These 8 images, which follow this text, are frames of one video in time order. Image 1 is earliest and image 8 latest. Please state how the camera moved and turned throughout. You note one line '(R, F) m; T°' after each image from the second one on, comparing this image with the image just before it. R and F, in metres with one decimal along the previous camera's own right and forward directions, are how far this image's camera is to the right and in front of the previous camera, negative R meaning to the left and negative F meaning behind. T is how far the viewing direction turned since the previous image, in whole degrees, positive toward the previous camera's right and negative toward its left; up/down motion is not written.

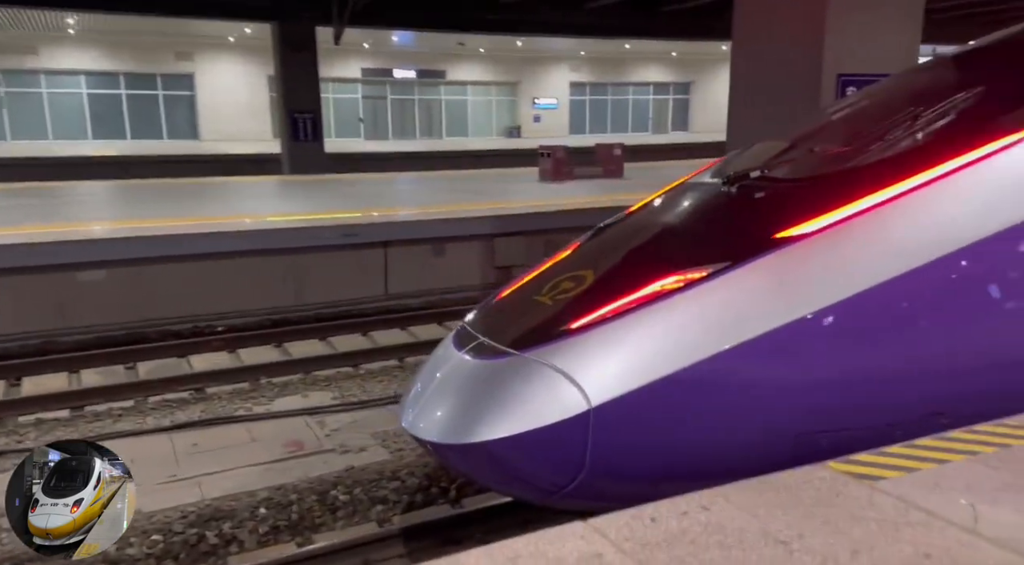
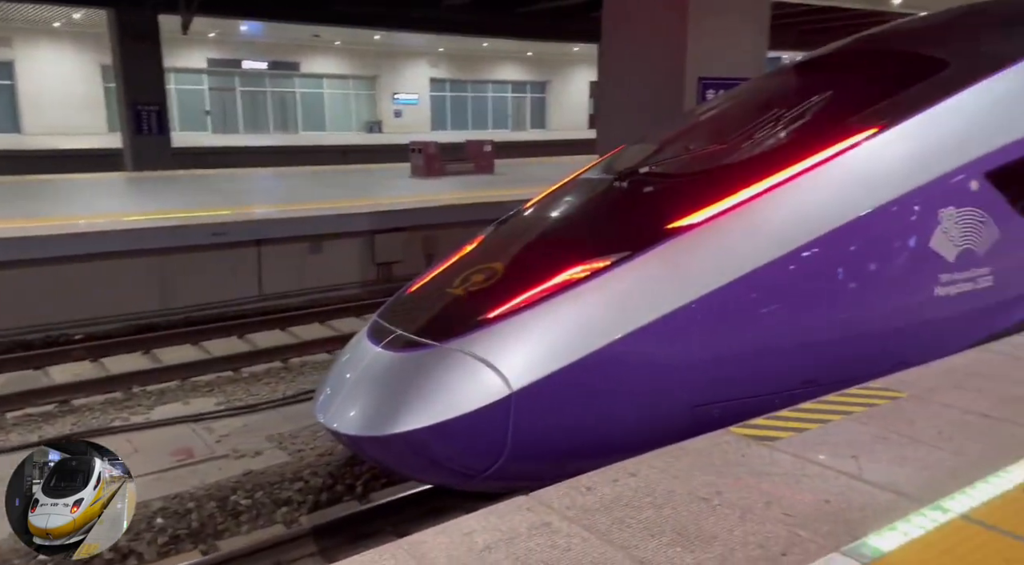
(-0.2, -0.1) m; +11°
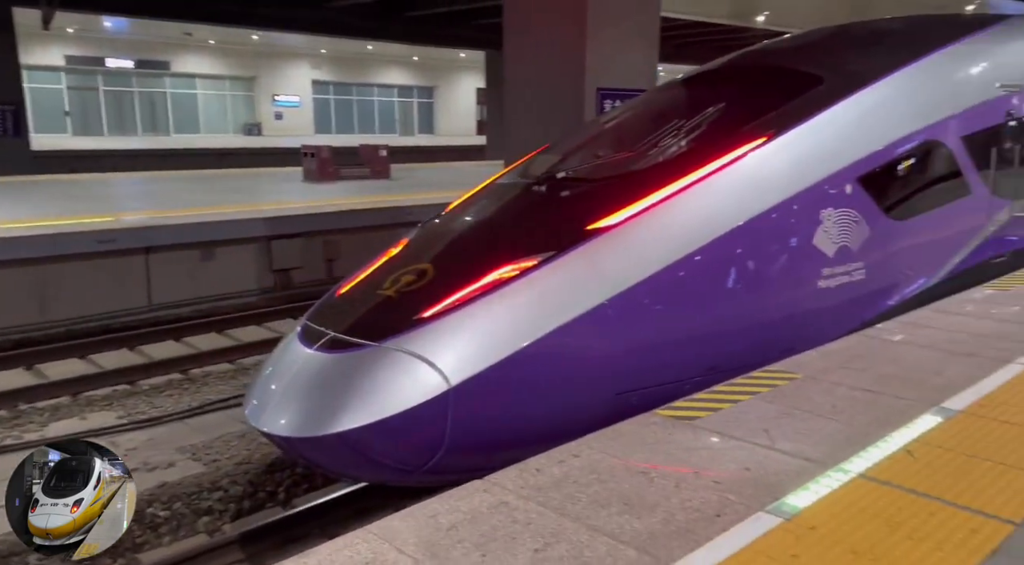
(-0.2, -0.1) m; +9°
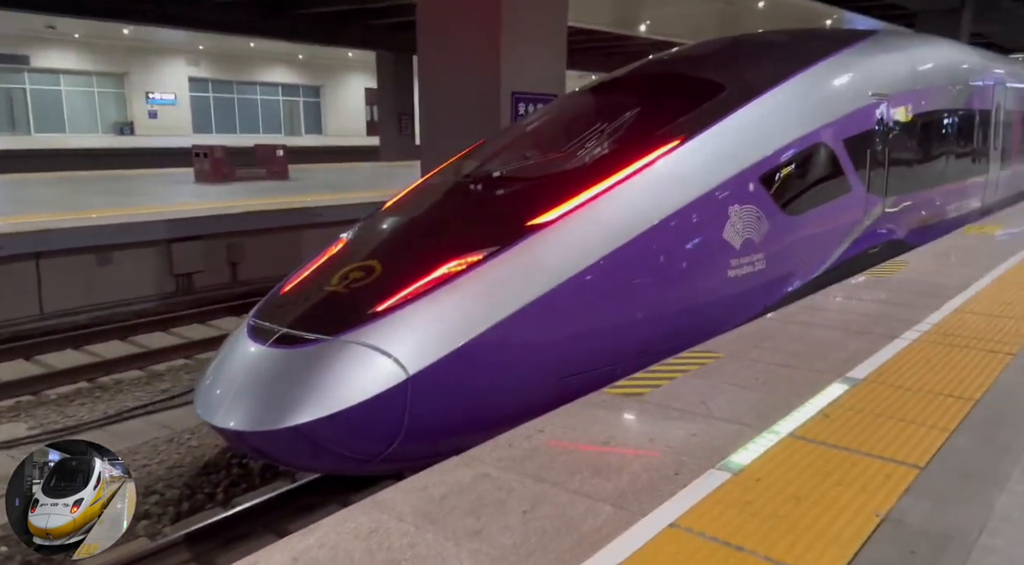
(-0.3, -0.1) m; +9°
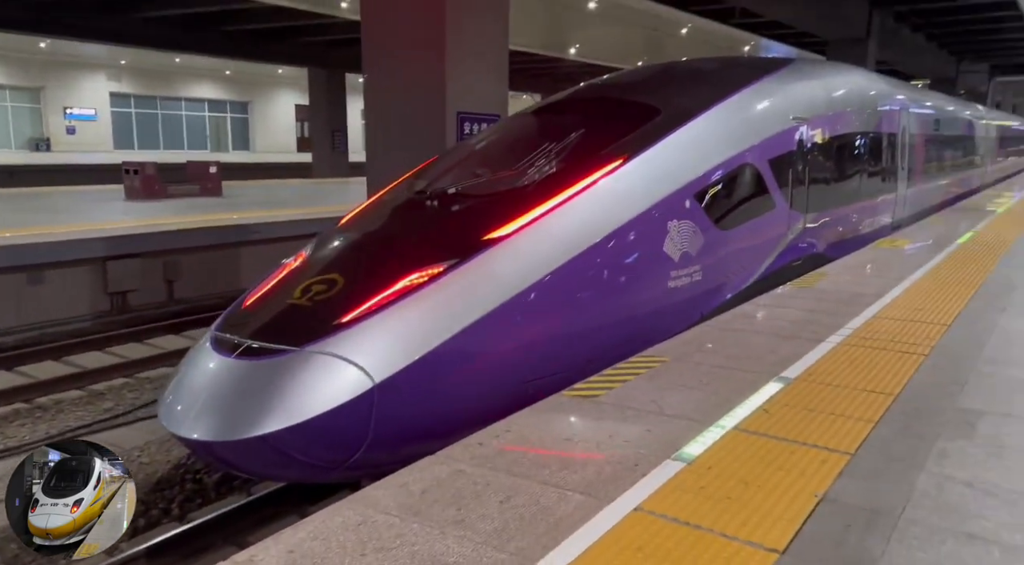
(-0.1, -0.2) m; +5°
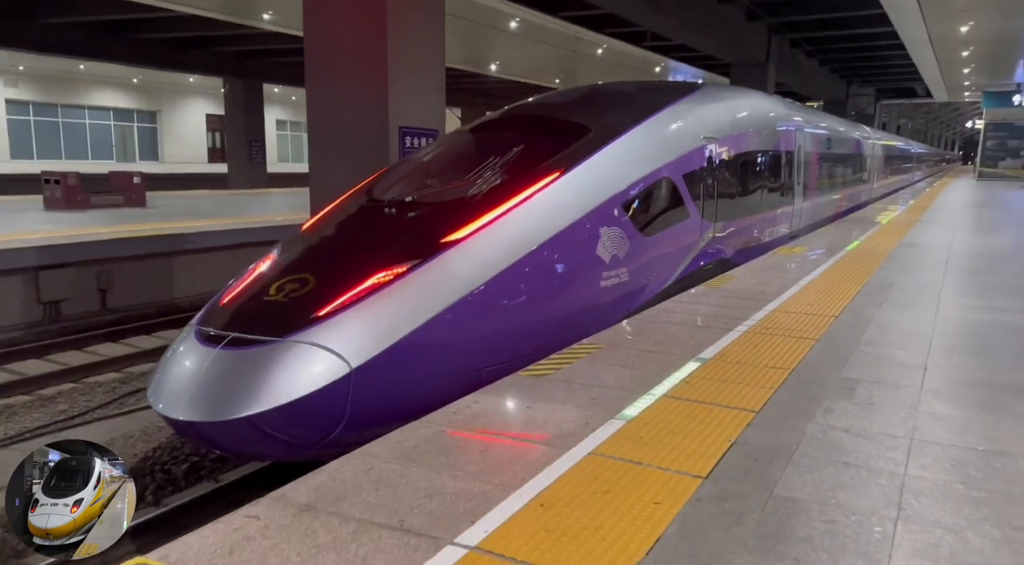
(-0.2, -0.4) m; +6°
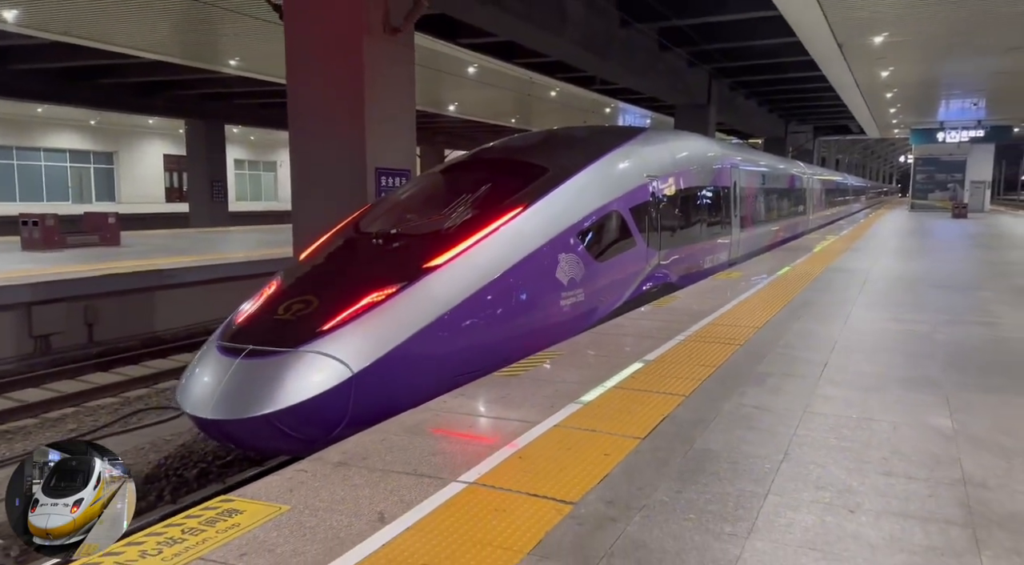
(-0.1, -0.7) m; +3°
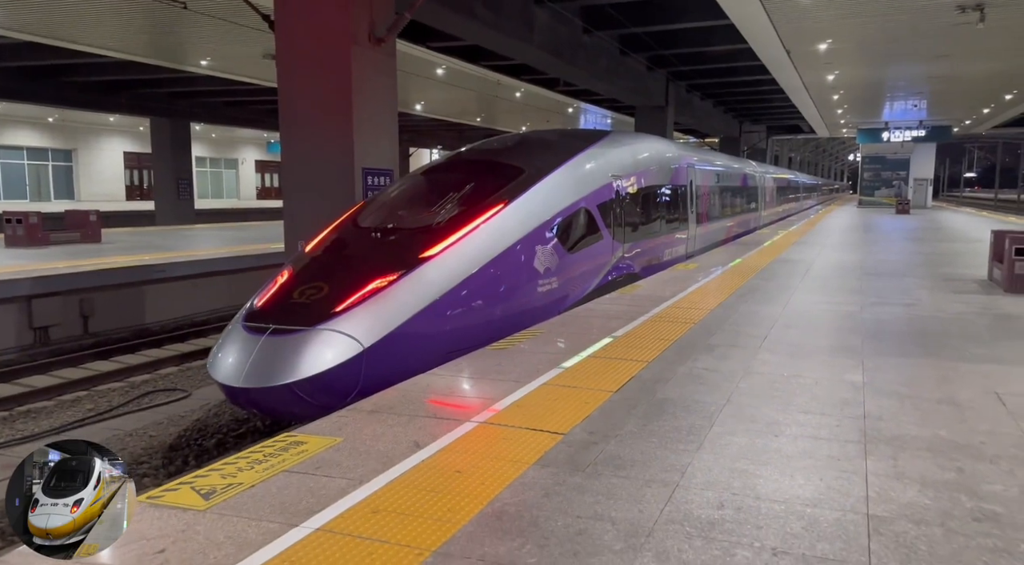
(-0.2, -0.7) m; +3°
